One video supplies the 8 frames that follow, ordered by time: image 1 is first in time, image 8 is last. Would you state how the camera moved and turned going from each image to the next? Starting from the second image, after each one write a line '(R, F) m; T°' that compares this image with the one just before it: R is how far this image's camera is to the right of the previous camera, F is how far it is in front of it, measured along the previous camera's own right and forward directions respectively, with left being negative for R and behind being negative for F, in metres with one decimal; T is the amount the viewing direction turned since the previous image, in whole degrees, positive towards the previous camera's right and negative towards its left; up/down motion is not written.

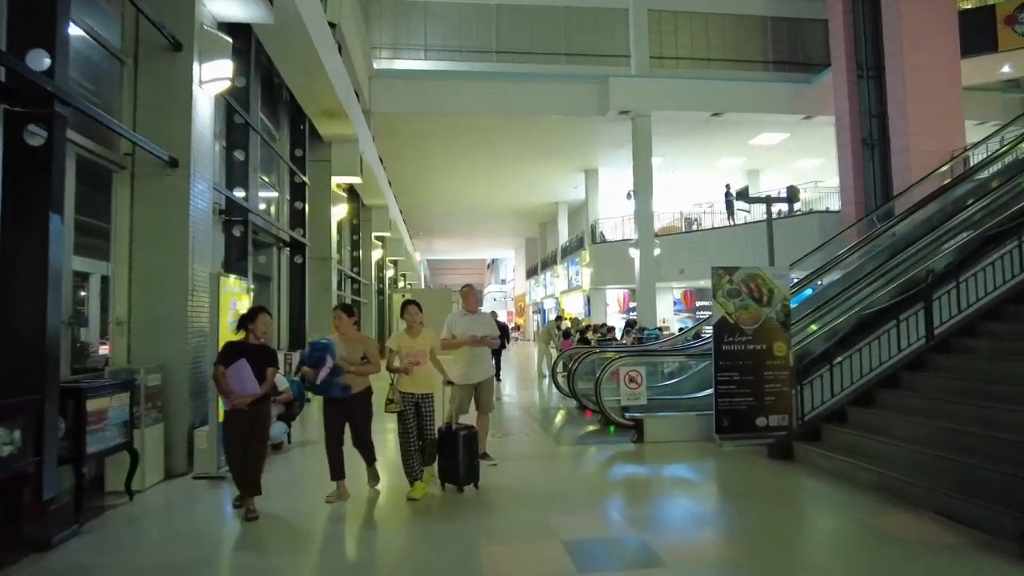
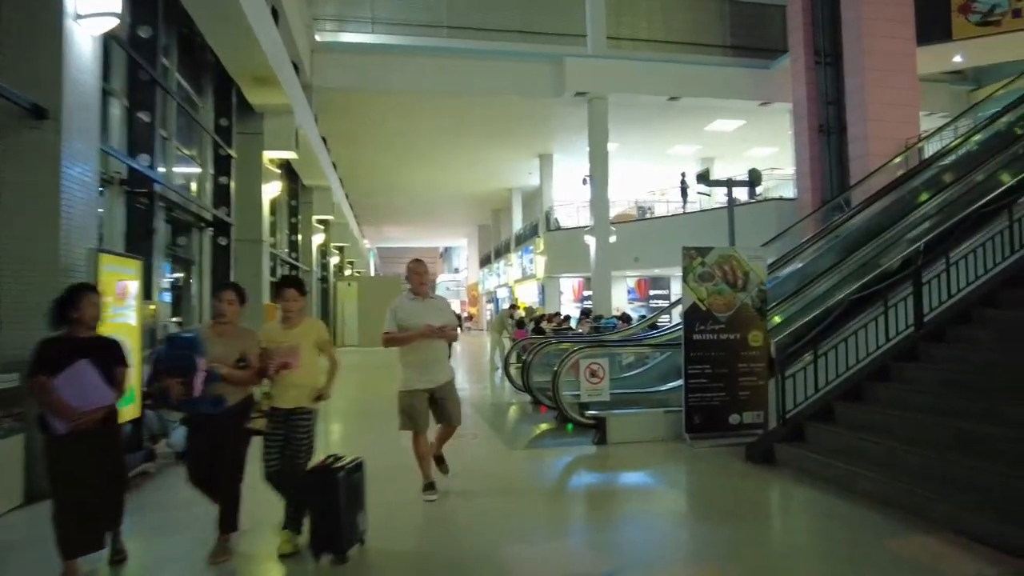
(+0.1, +0.7) m; +4°
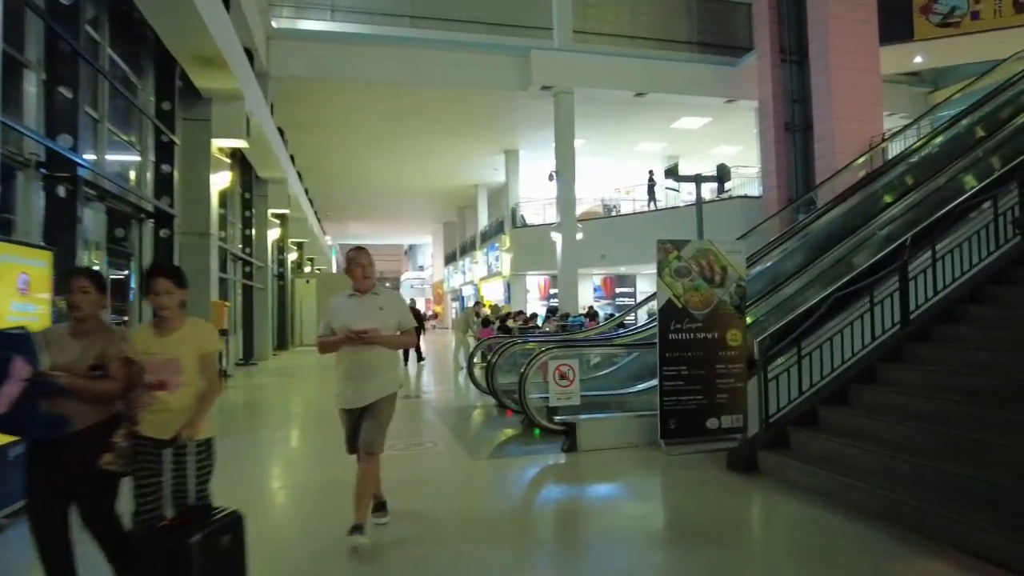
(0.0, +0.4) m; +3°
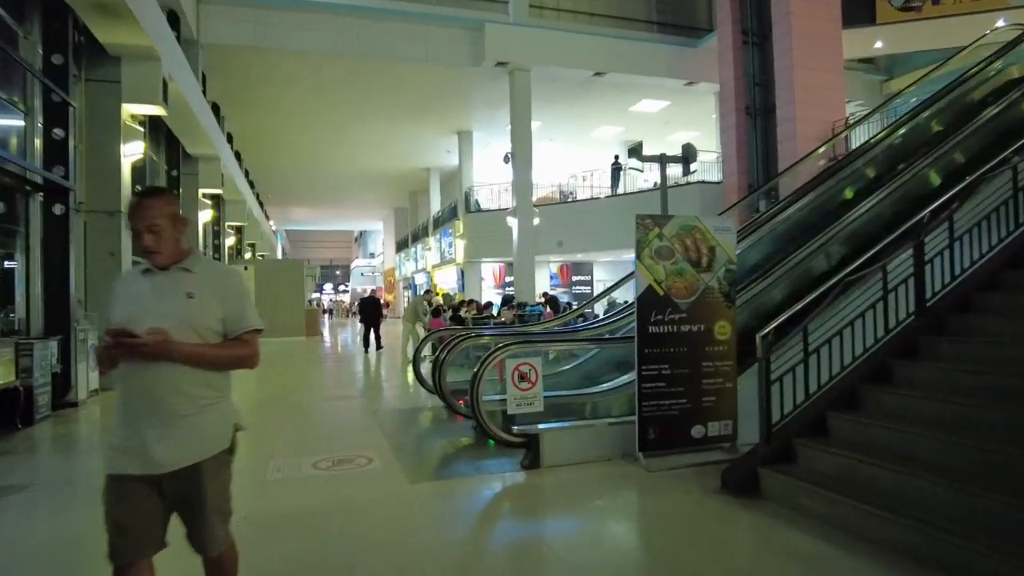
(0.0, +0.8) m; +4°
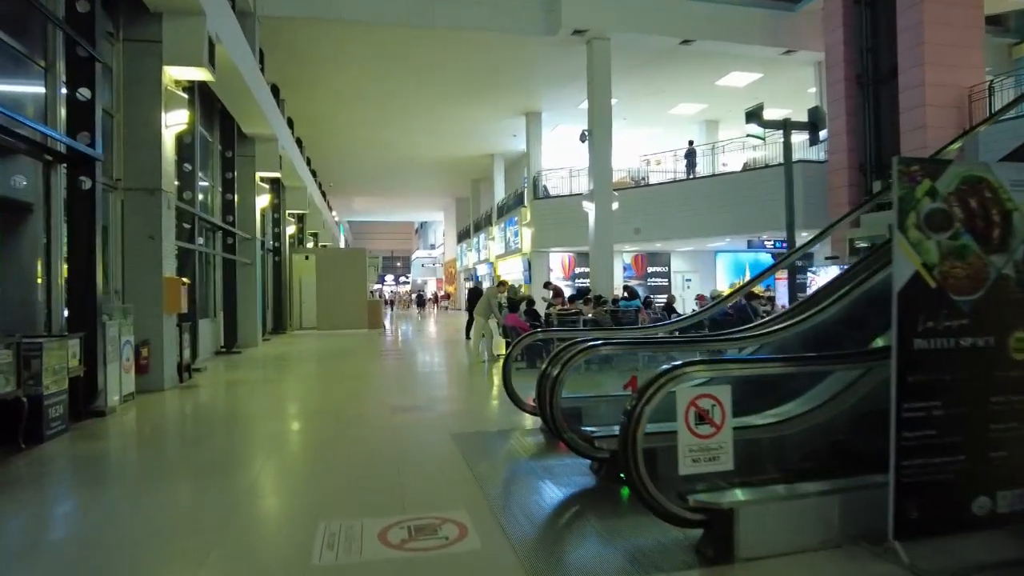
(-0.5, +1.4) m; -5°
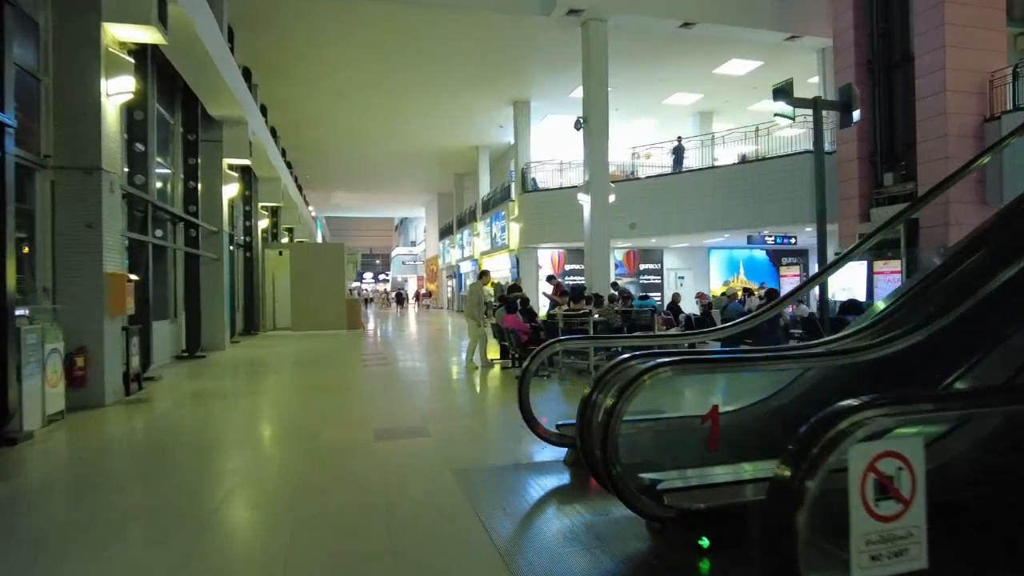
(-0.2, +1.0) m; +2°
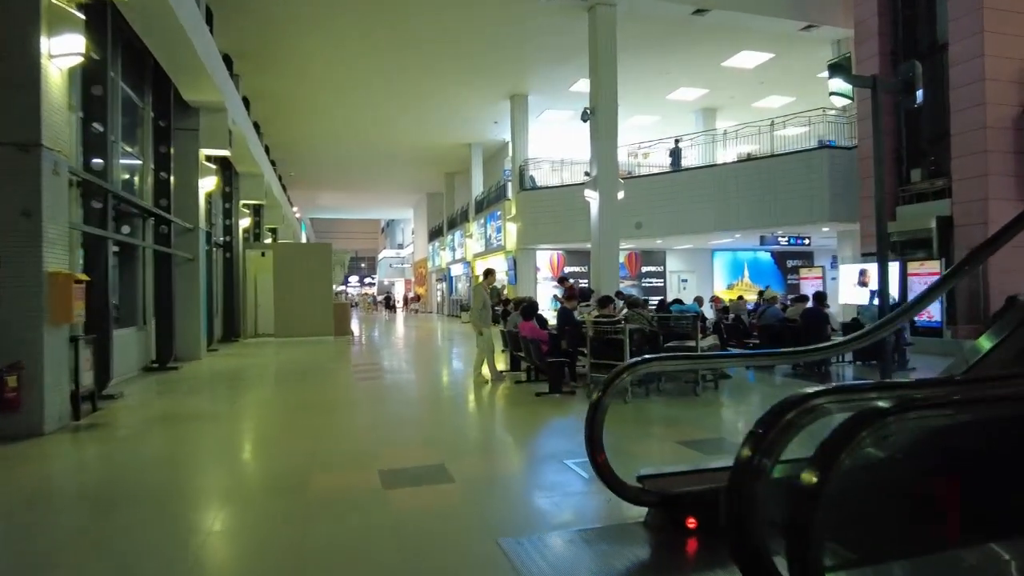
(-0.4, +1.1) m; +1°
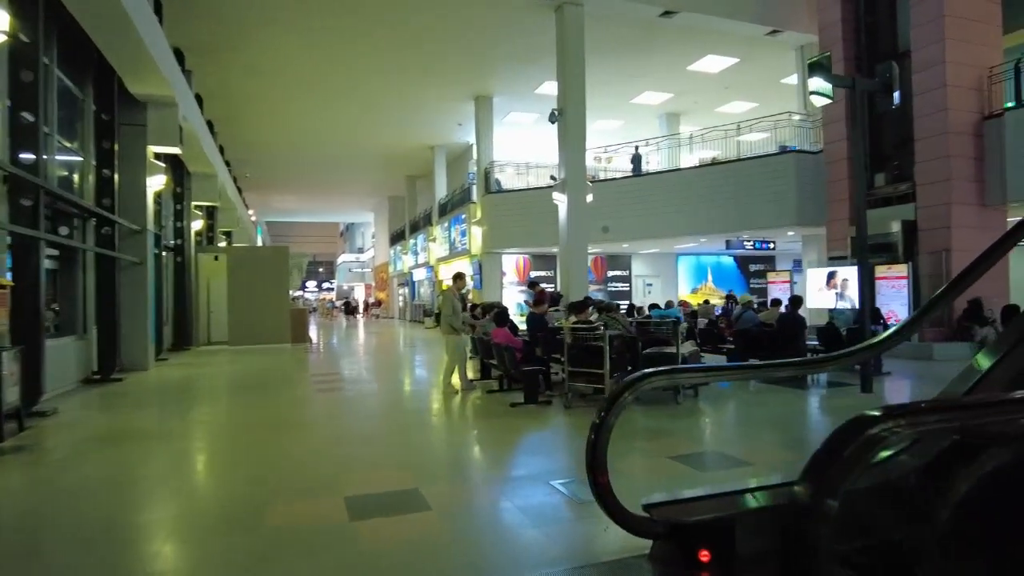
(-0.1, +0.4) m; +3°
